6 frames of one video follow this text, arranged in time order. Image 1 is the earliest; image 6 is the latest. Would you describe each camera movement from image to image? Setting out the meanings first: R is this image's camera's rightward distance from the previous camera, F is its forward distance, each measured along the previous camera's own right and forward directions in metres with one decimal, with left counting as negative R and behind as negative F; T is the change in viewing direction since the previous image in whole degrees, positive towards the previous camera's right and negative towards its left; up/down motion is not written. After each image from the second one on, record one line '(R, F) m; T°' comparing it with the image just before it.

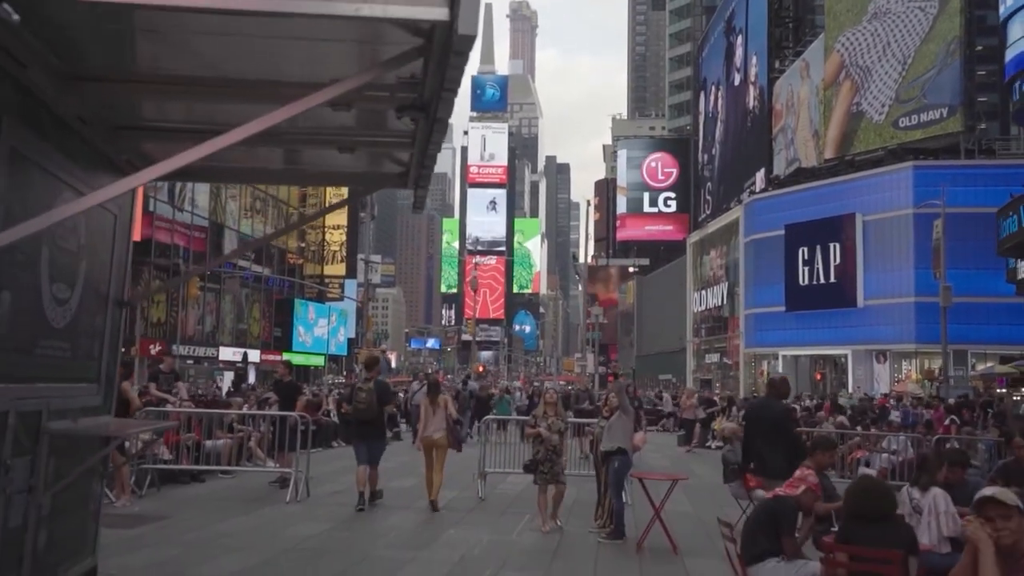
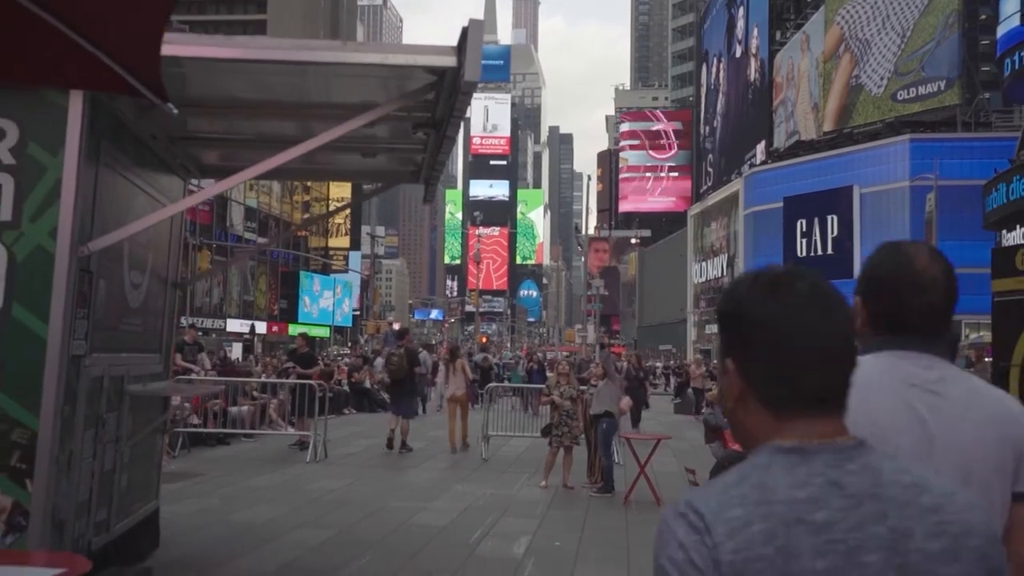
(0.0, -1.1) m; 0°
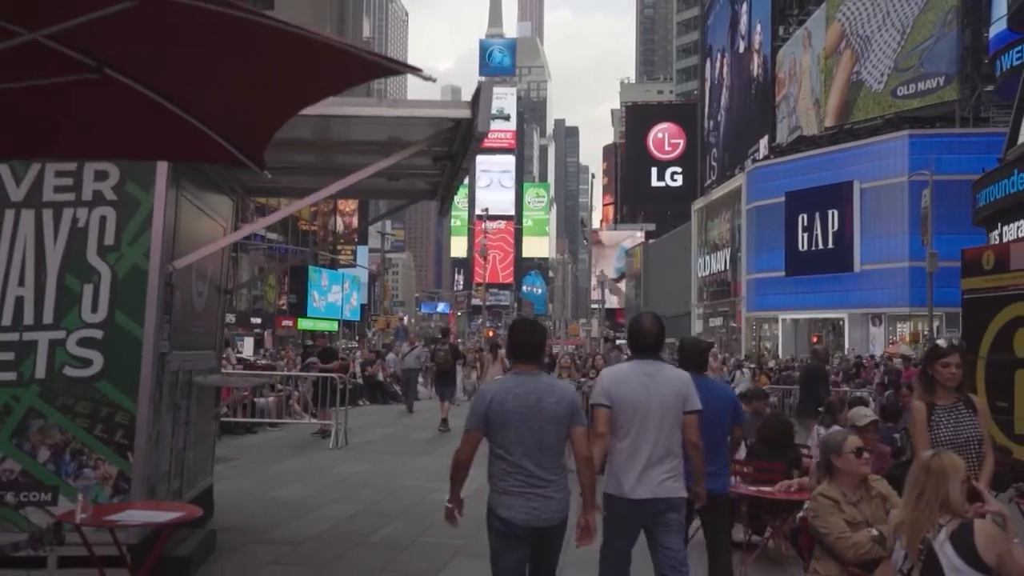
(0.0, -1.2) m; 0°
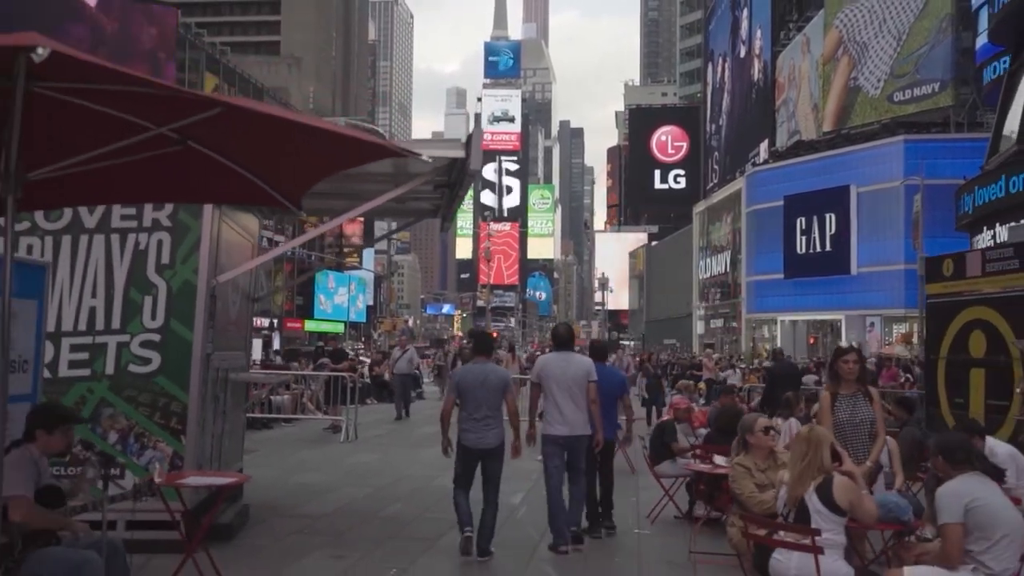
(+0.1, -1.3) m; 0°
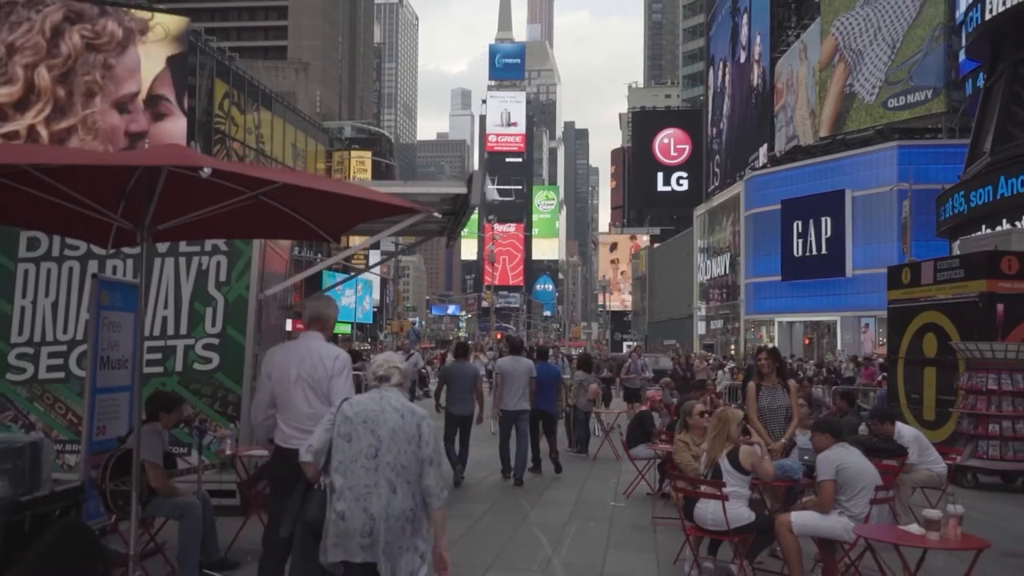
(+0.1, -1.7) m; 0°
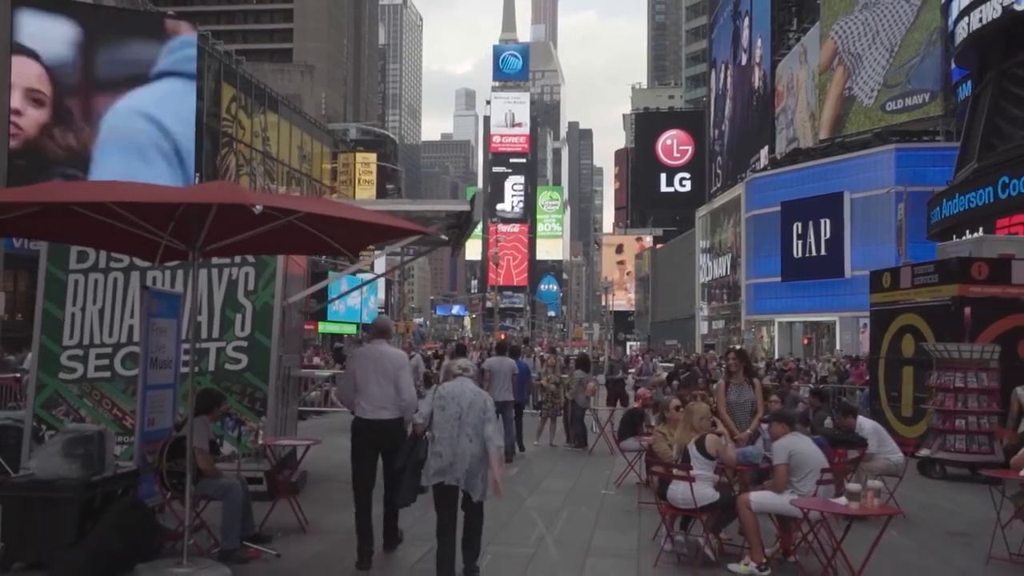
(+0.1, -1.0) m; 0°
